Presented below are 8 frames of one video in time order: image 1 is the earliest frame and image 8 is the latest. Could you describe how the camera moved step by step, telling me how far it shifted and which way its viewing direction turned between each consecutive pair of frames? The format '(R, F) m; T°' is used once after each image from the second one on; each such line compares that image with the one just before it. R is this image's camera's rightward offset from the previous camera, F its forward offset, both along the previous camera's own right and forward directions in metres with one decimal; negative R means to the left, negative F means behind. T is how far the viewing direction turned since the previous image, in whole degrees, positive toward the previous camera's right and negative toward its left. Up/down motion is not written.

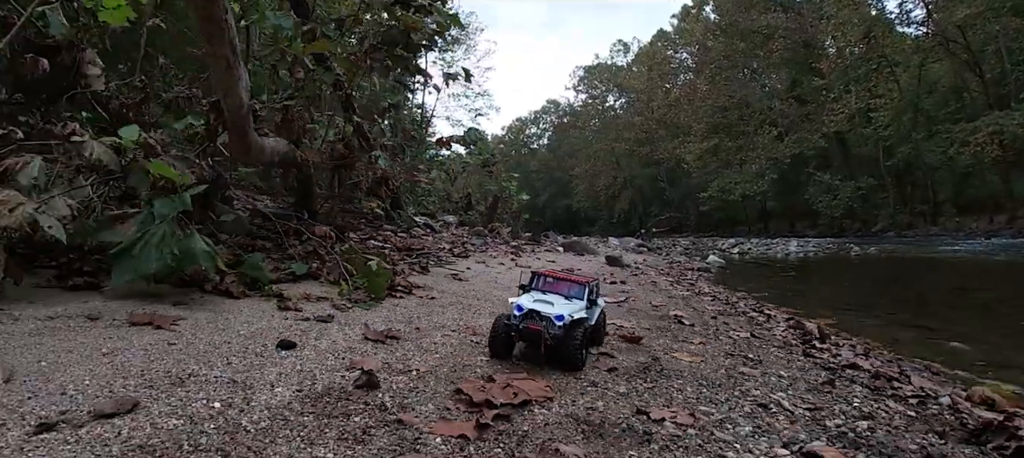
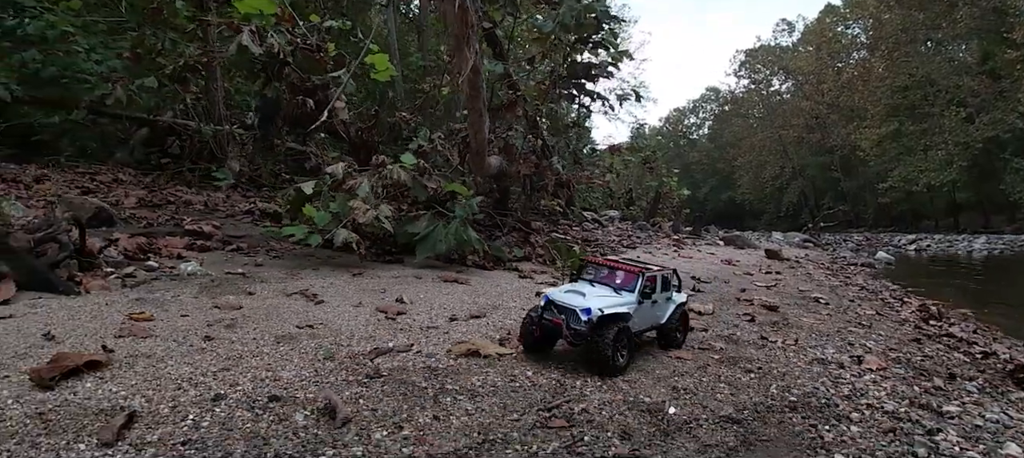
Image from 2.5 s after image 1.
(-0.1, -1.5) m; -15°
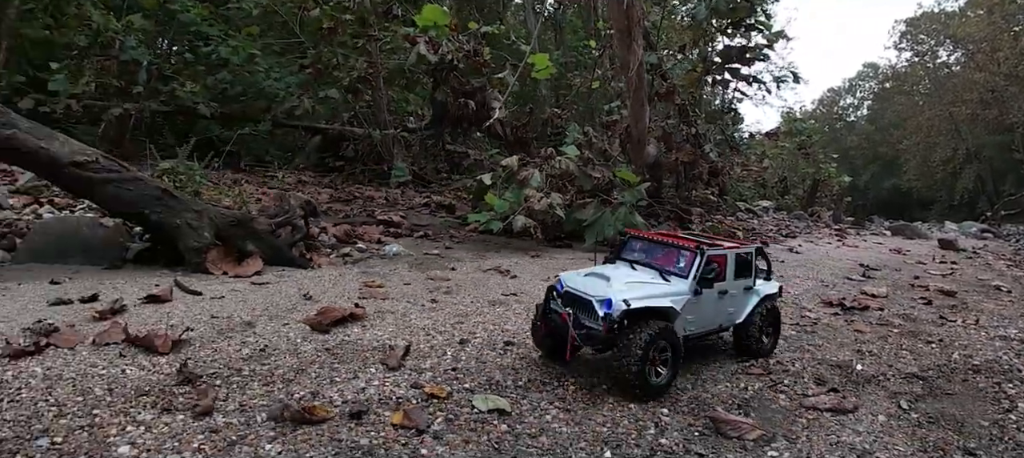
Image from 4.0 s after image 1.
(-0.2, -0.4) m; -12°
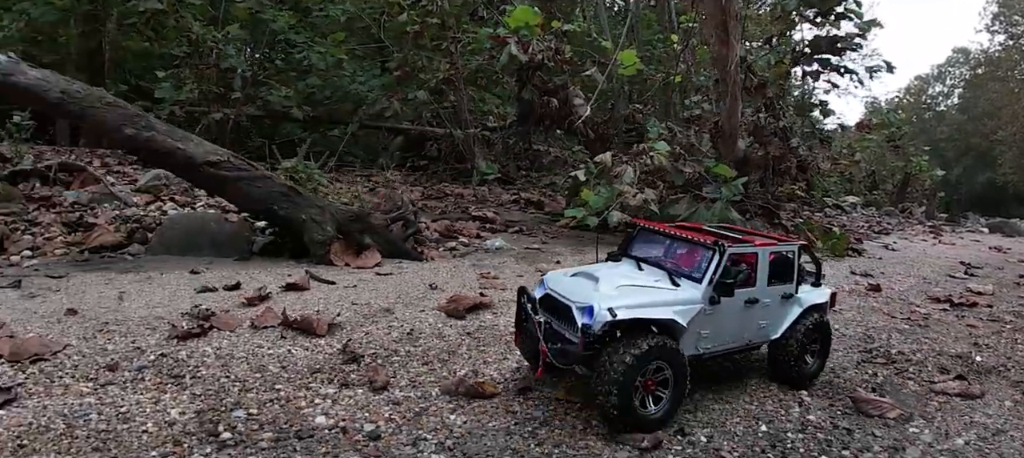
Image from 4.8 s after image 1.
(-0.3, -0.2) m; -6°
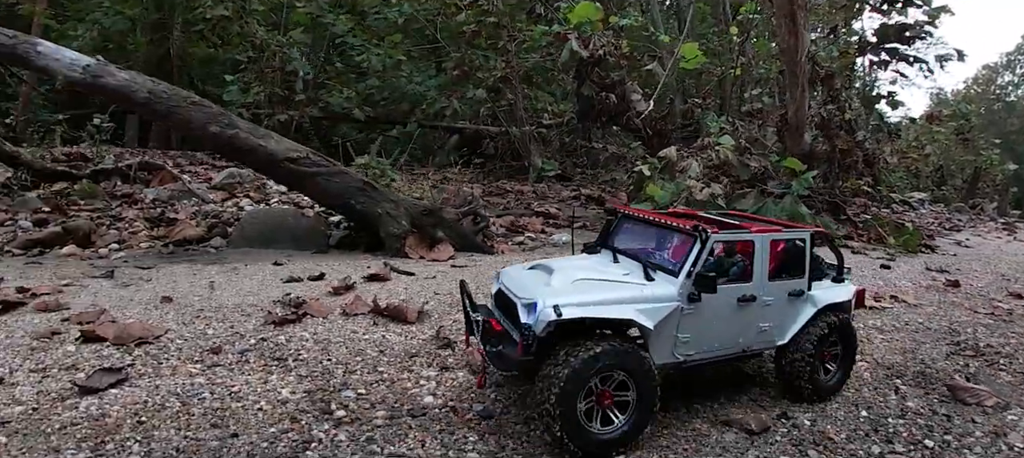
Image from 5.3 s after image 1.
(-0.2, -0.1) m; -4°
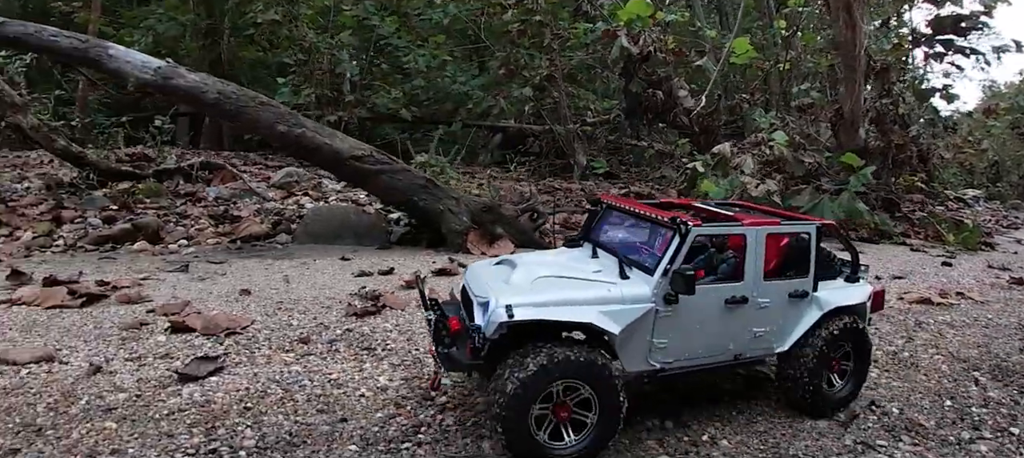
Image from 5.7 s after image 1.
(-0.2, -0.2) m; -3°
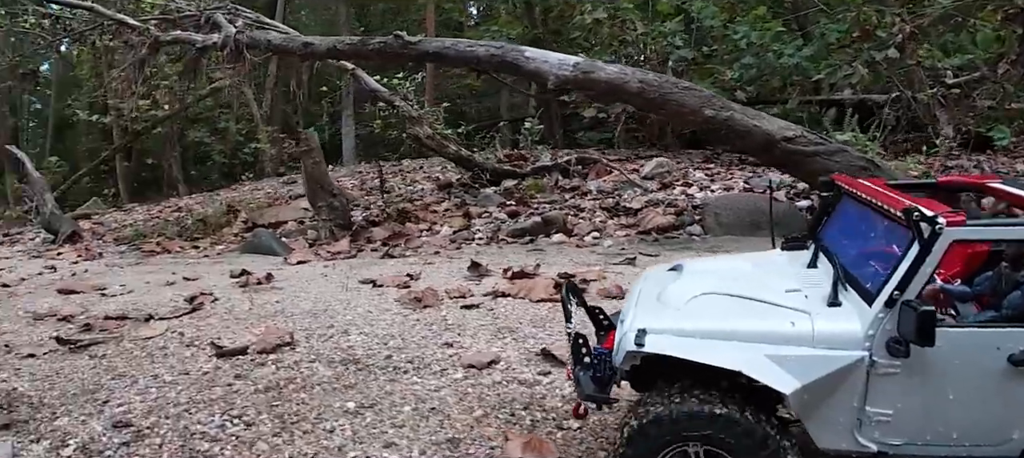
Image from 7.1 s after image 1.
(-3.6, +1.1) m; -23°
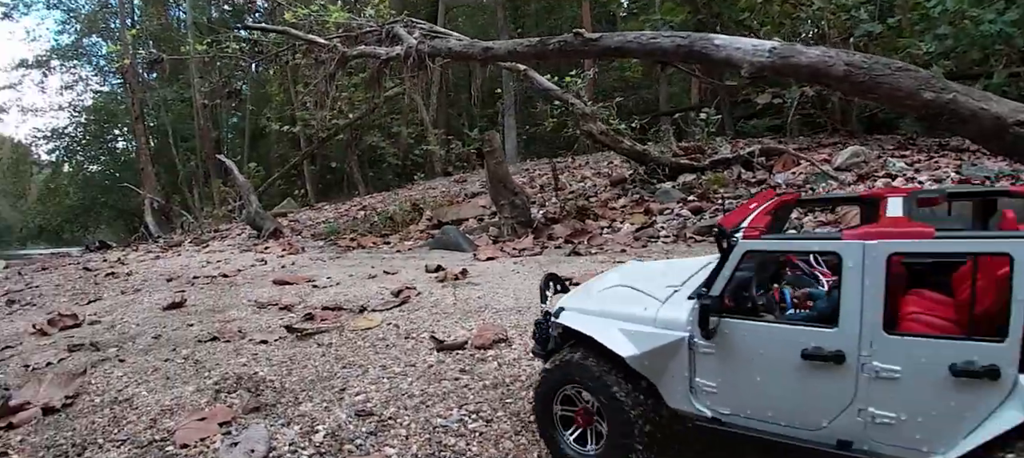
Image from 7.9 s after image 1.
(-0.8, -0.1) m; -14°
